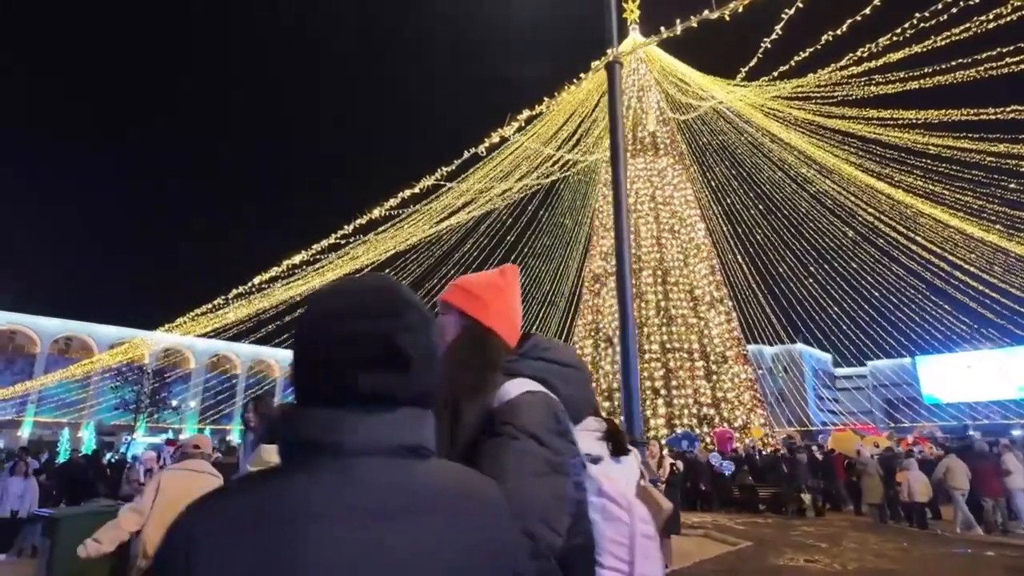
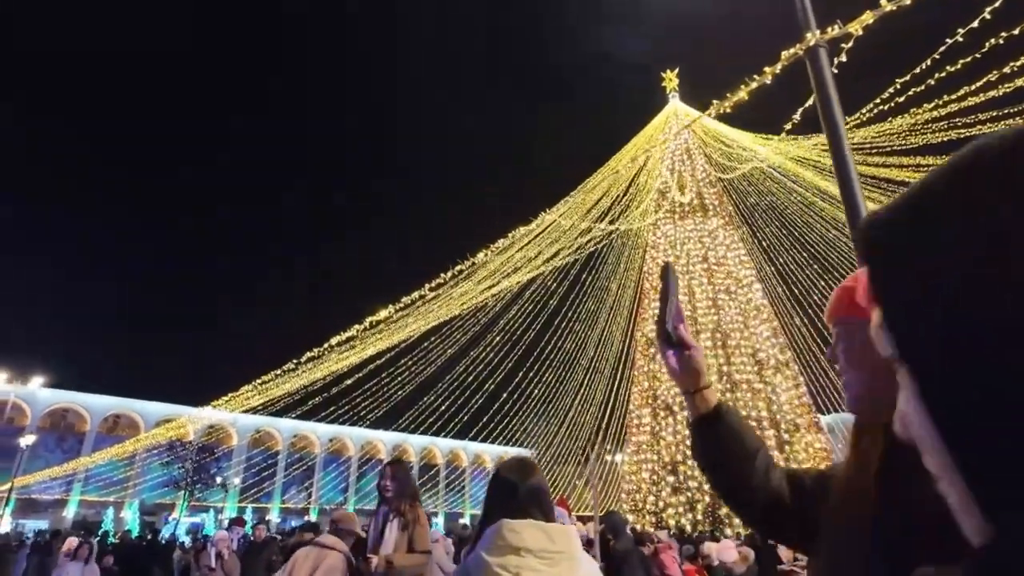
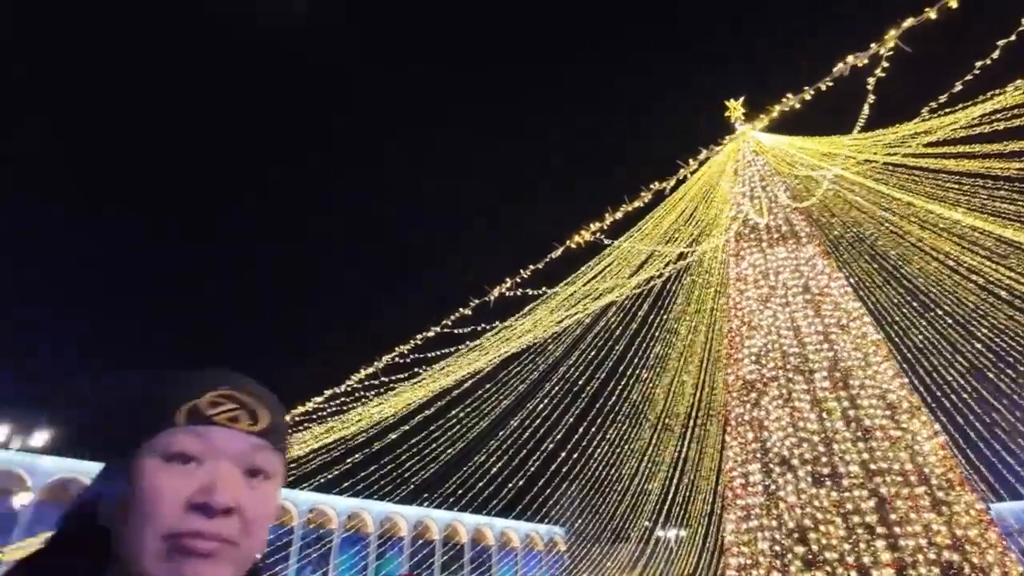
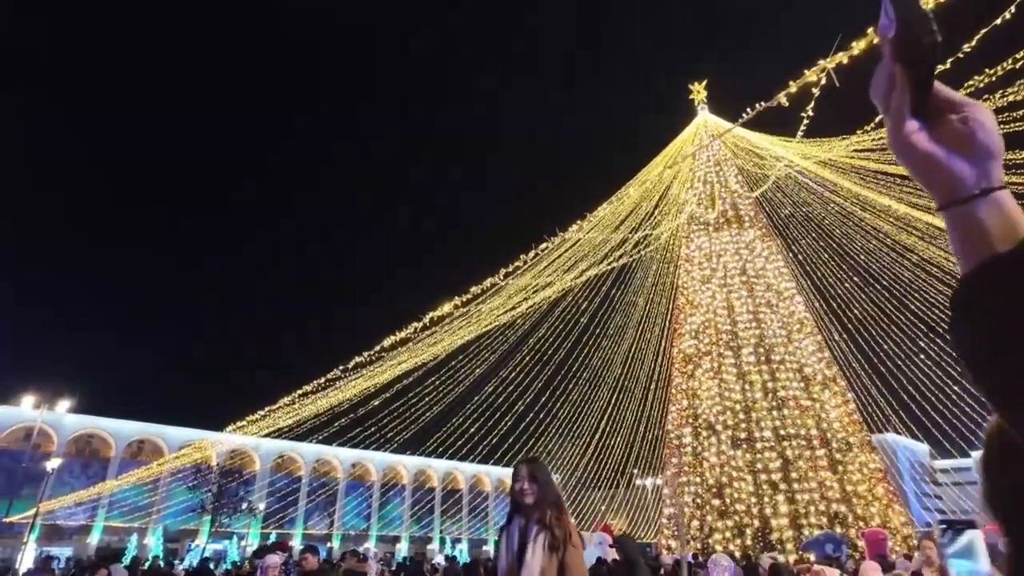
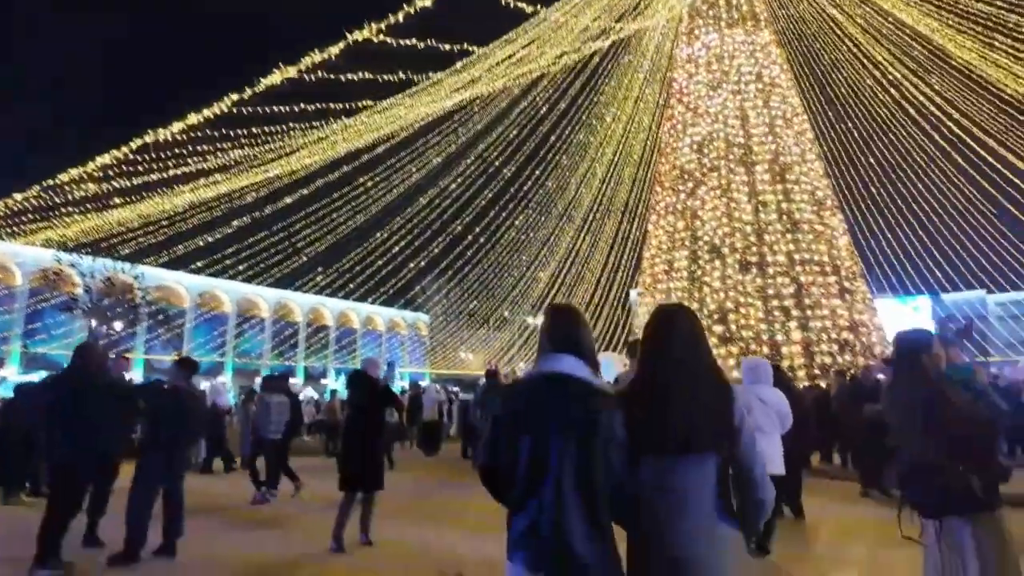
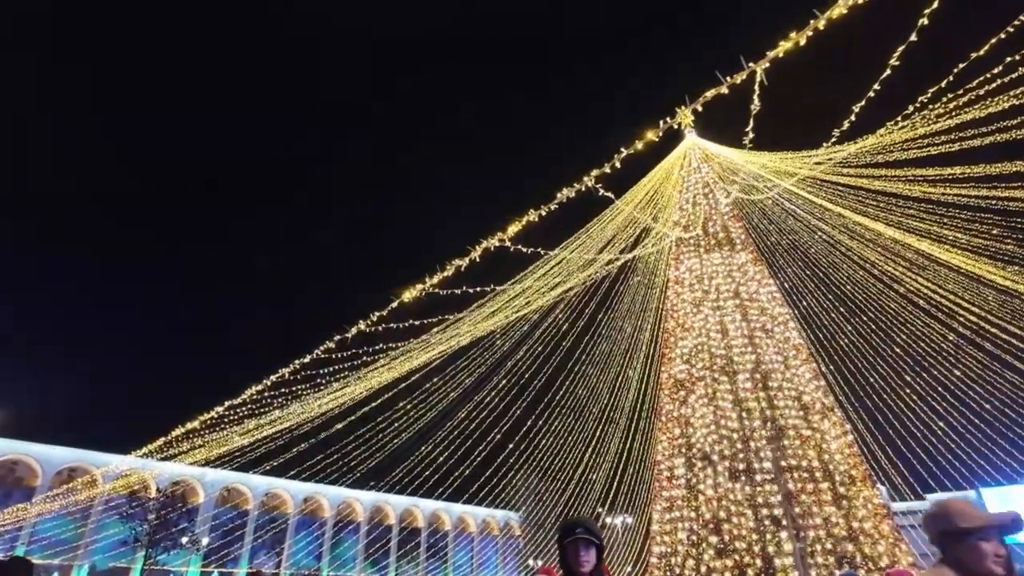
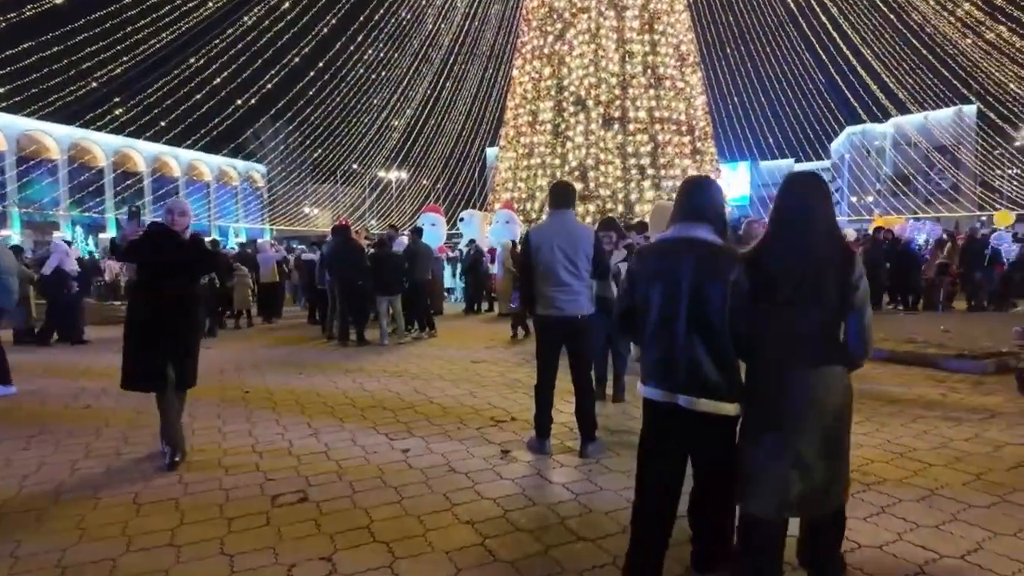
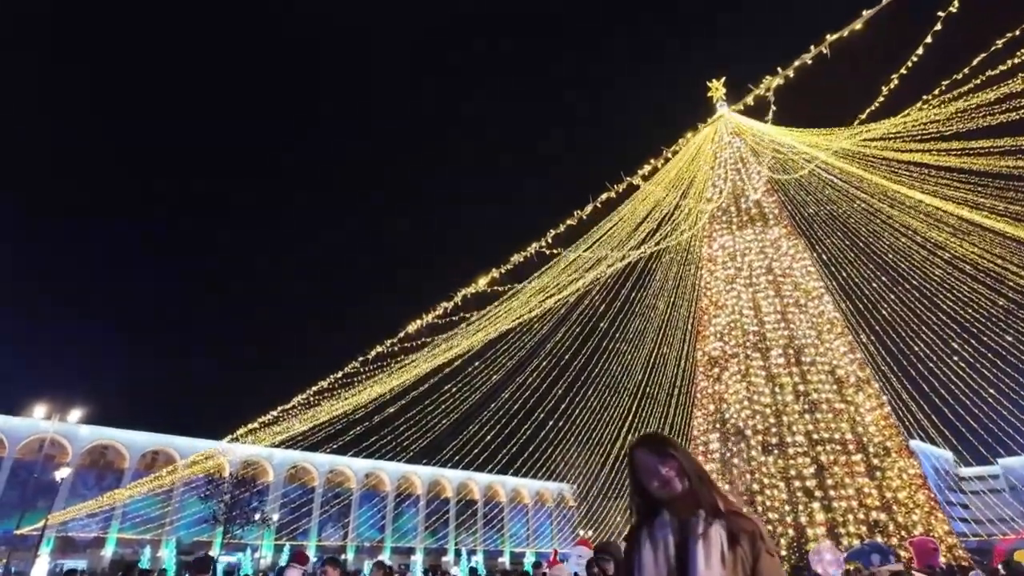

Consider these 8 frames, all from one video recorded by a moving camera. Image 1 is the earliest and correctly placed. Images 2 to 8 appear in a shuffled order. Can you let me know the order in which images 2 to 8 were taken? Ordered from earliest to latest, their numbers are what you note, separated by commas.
2, 4, 8, 6, 3, 5, 7
